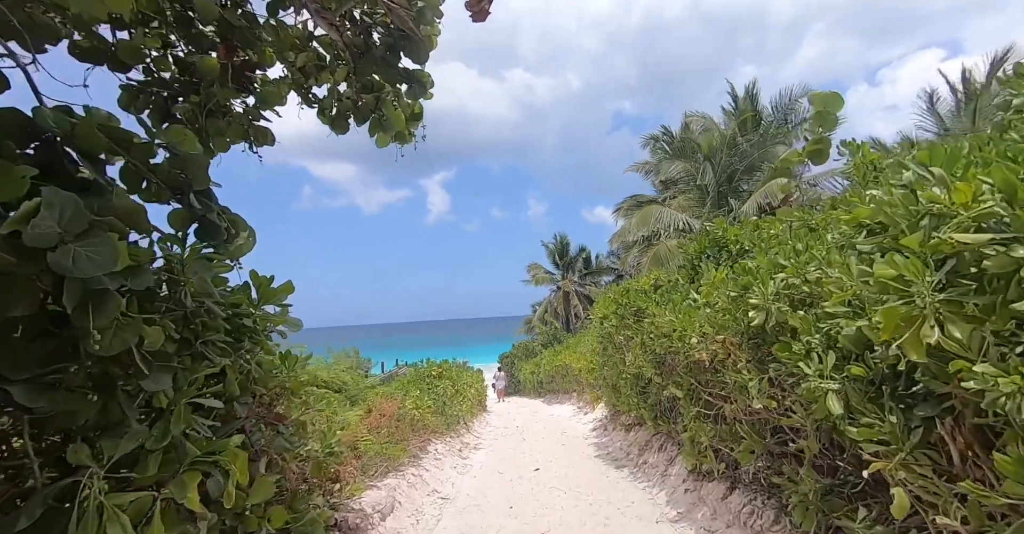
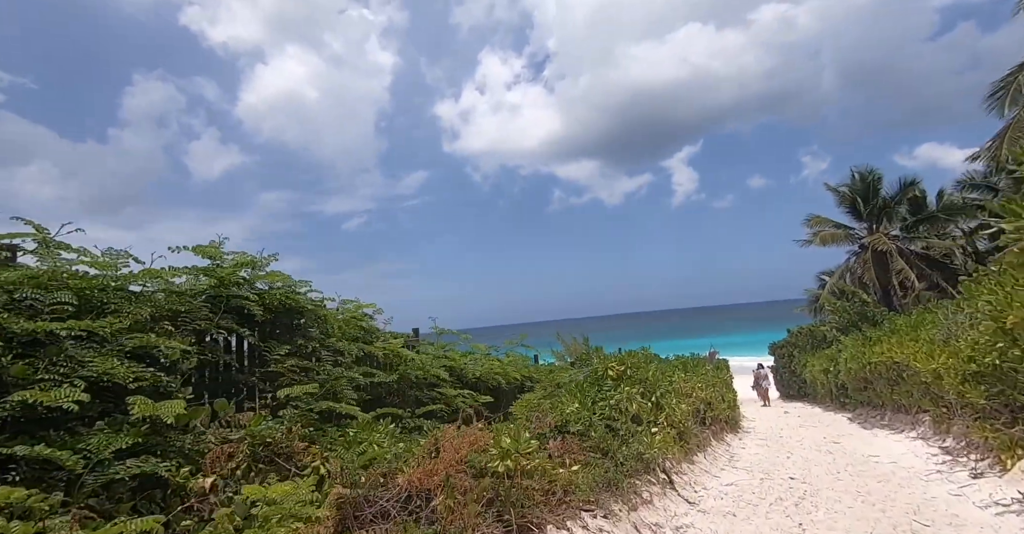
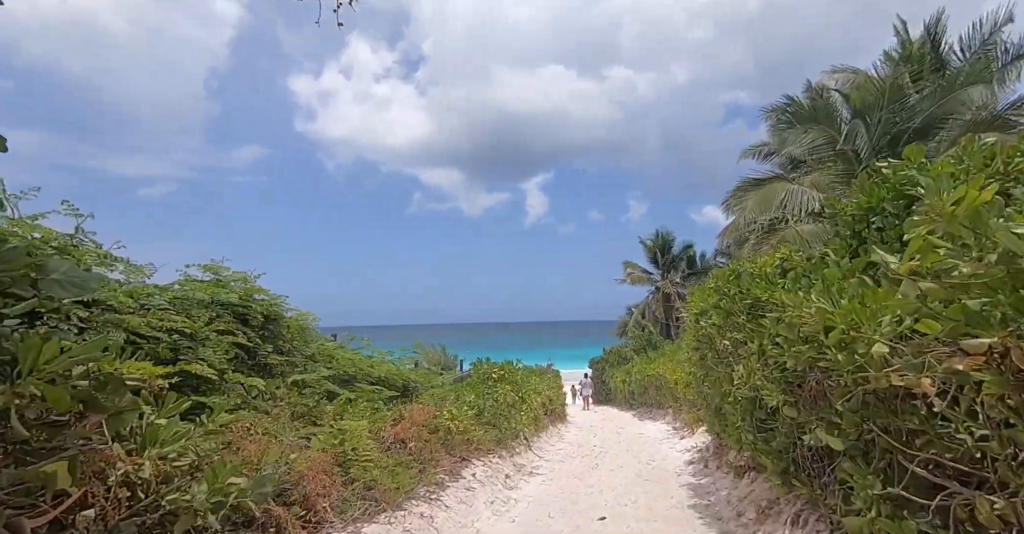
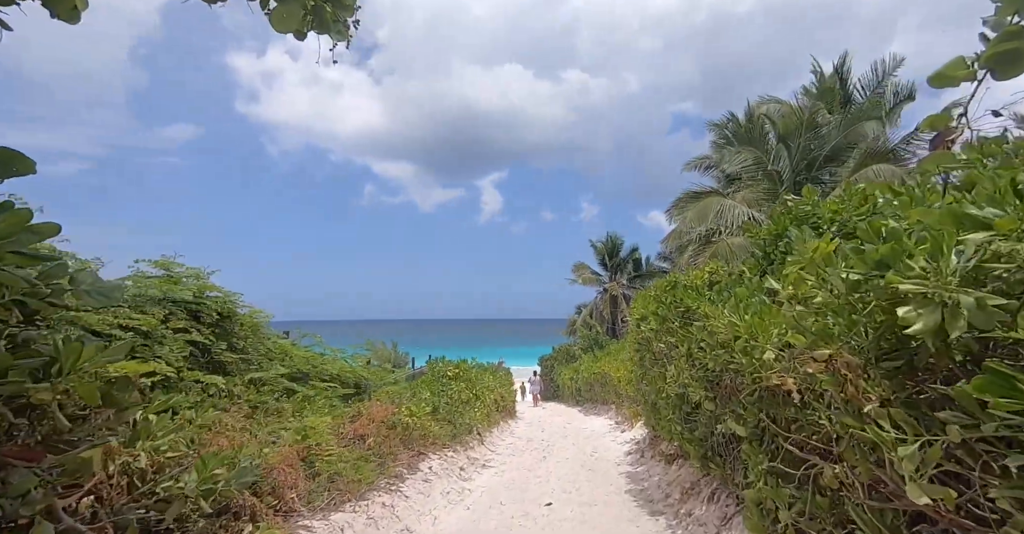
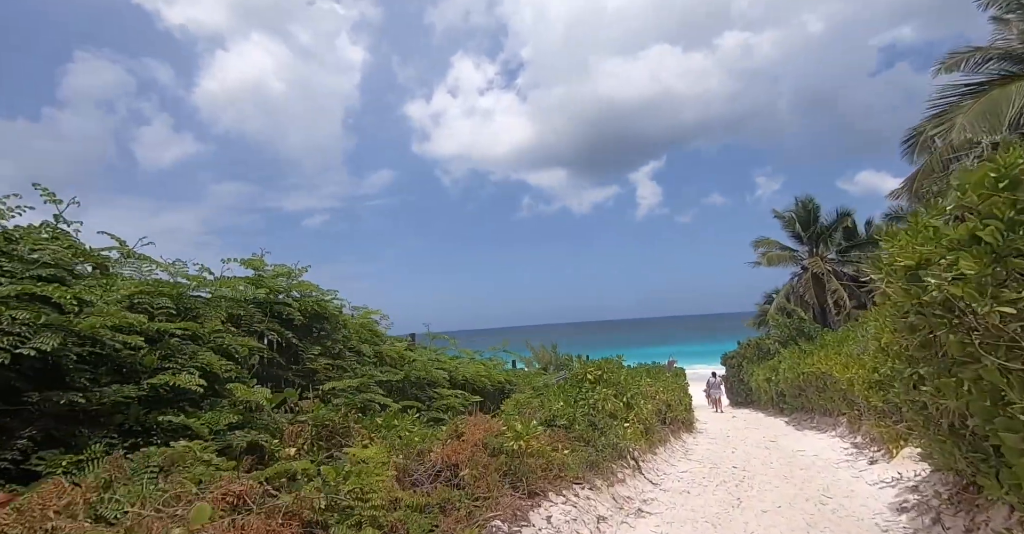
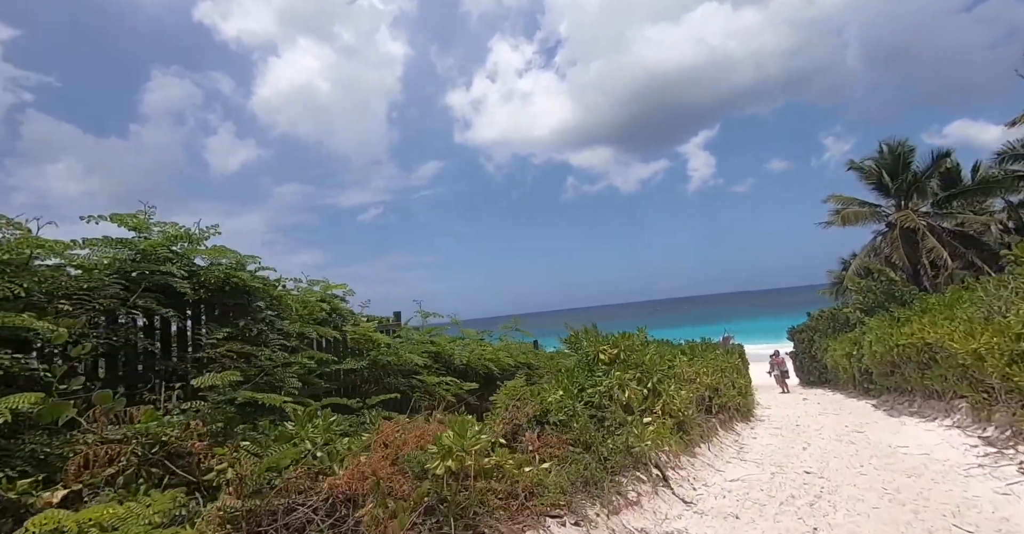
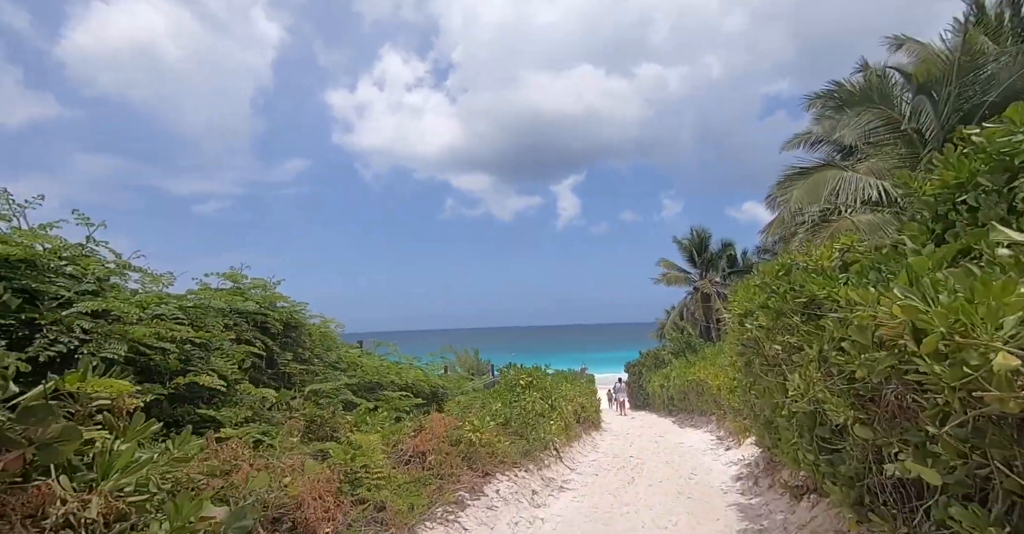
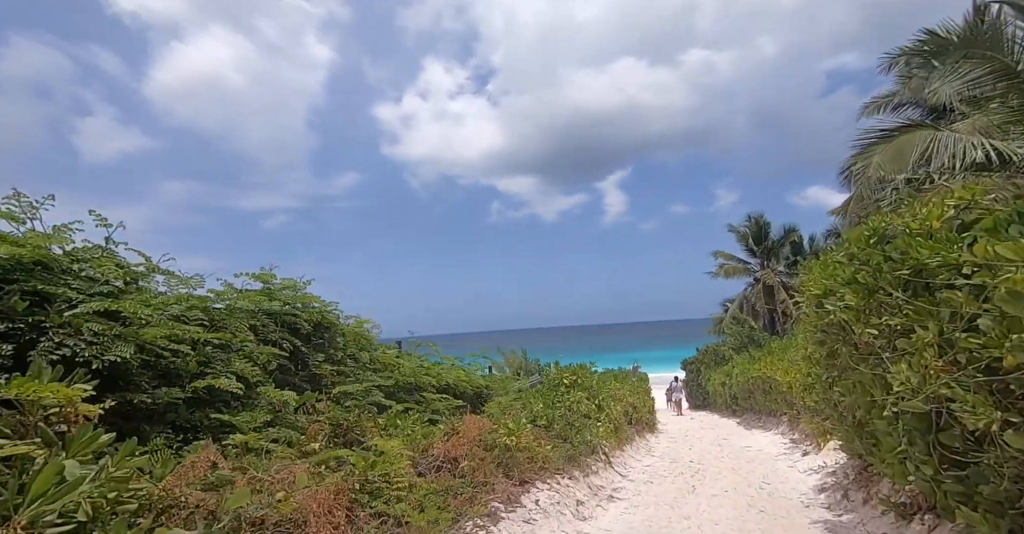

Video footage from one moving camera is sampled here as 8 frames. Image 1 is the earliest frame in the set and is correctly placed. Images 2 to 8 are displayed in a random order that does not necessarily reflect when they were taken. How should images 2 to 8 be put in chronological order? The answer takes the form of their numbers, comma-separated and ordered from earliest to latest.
4, 3, 7, 8, 5, 2, 6
